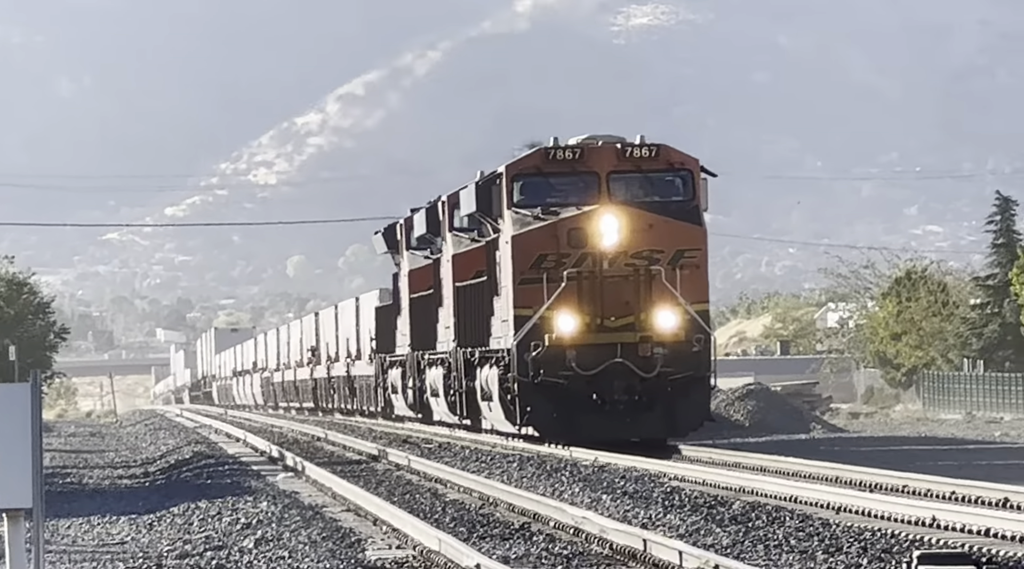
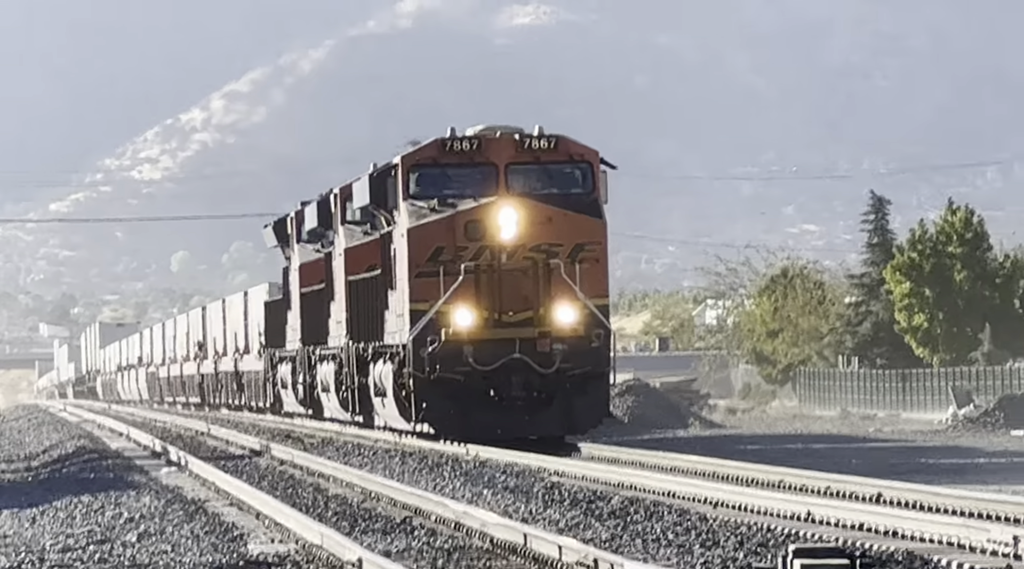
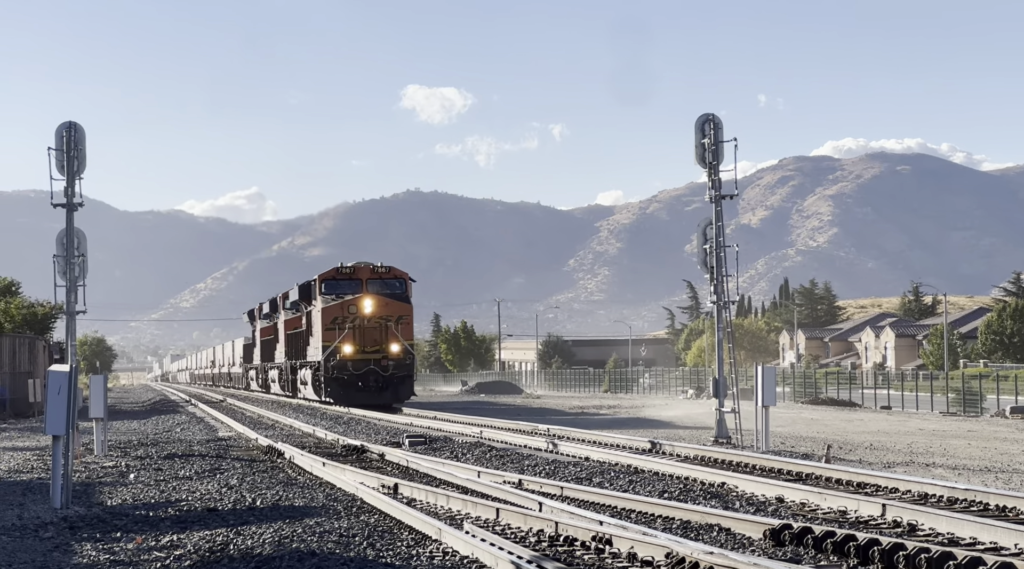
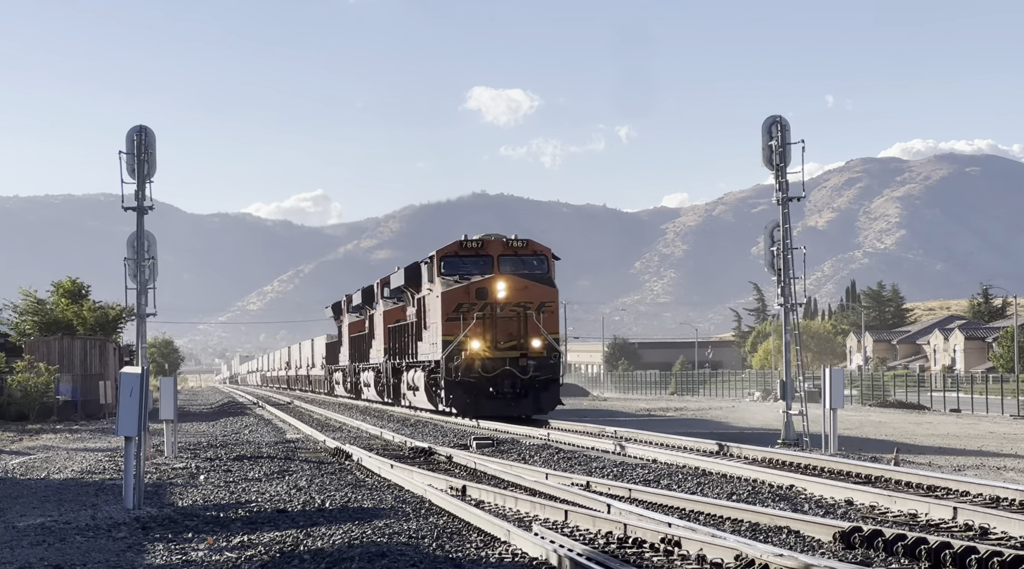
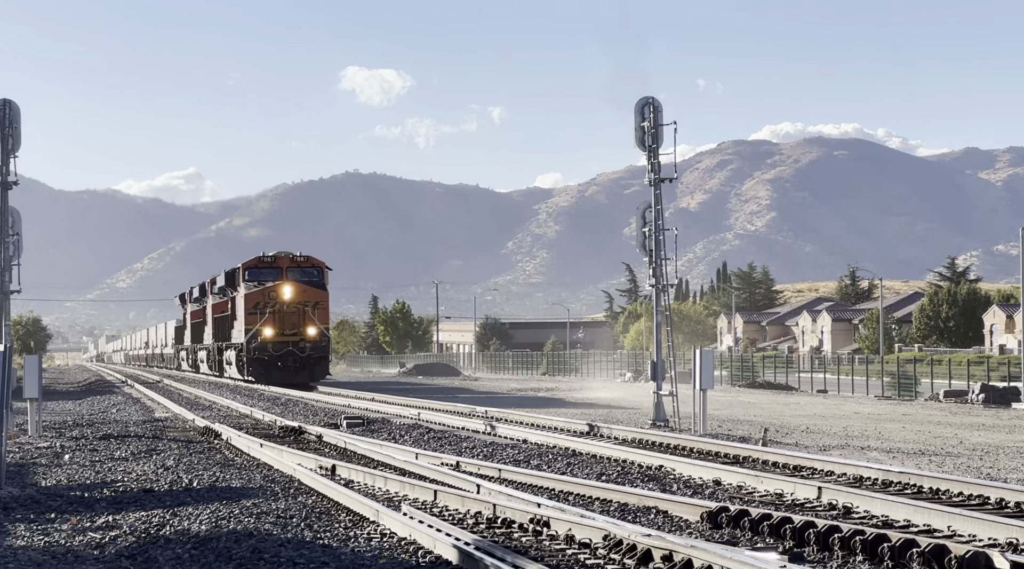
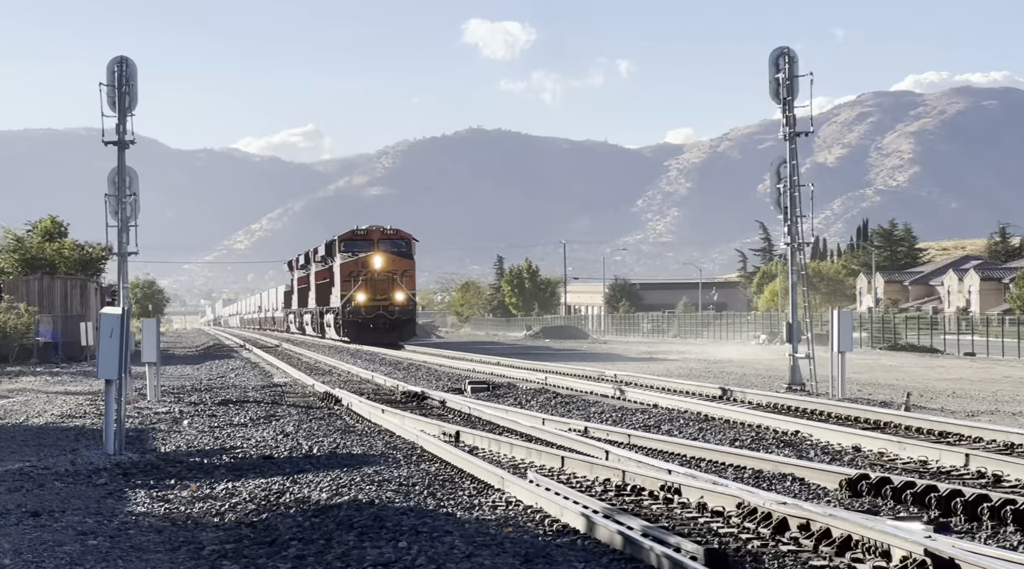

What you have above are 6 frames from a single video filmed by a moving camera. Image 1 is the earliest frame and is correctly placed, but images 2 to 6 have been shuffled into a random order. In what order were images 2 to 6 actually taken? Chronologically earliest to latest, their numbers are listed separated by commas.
2, 6, 5, 3, 4
